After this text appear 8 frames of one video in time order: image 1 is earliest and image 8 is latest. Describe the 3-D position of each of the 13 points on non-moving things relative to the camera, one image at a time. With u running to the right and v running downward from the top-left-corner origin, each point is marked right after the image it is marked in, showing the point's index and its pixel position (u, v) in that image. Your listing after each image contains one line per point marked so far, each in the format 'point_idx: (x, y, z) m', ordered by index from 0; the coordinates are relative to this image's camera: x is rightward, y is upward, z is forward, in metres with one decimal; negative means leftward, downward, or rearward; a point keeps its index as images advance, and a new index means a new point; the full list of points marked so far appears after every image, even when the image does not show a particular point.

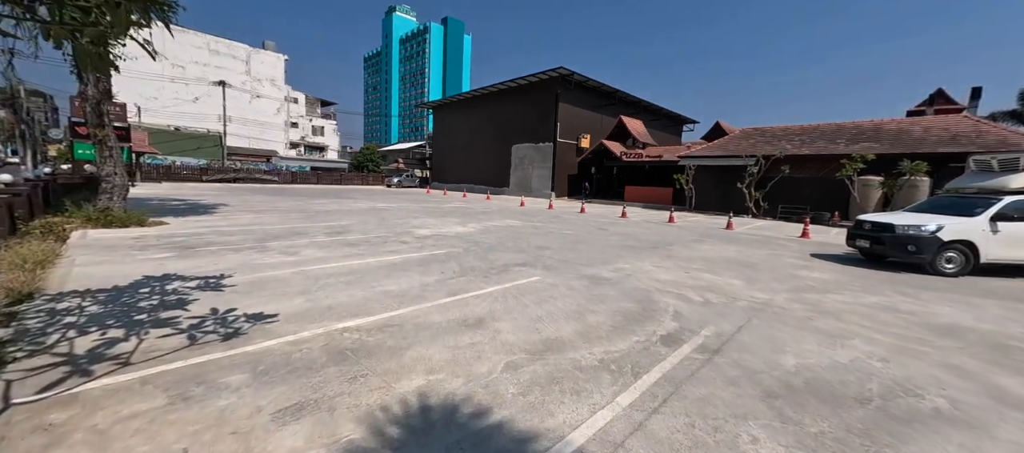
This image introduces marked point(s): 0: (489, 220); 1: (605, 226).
0: (-0.9, +0.2, +12.9) m
1: (+3.1, 0.0, +12.7) m
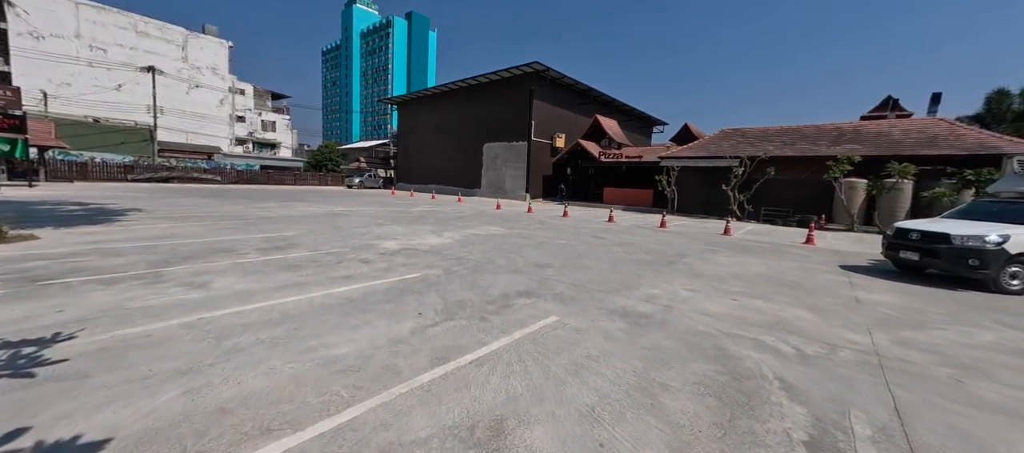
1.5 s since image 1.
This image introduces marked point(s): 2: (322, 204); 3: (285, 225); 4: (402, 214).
0: (-1.4, 0.0, +11.2) m
1: (+2.5, -0.2, +11.3) m
2: (-8.5, +1.0, +16.9) m
3: (-6.2, 0.0, +10.2) m
4: (-4.1, +0.5, +14.1) m
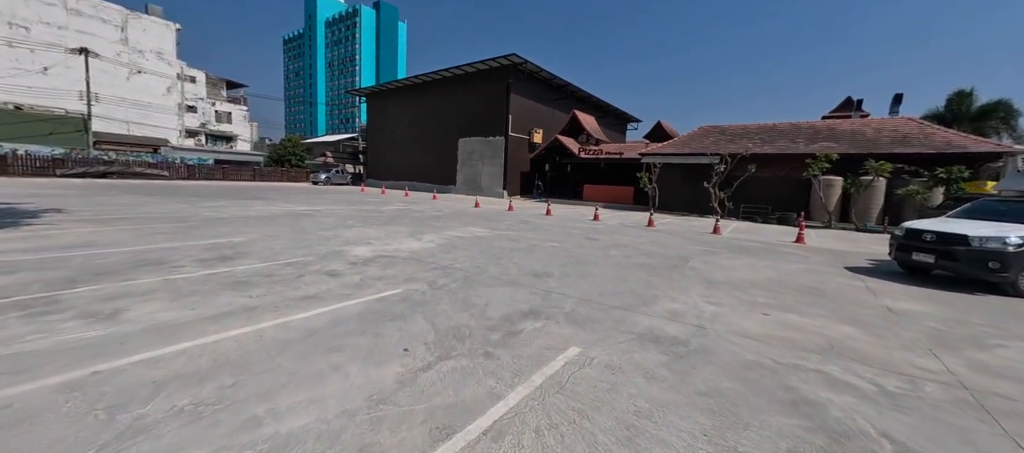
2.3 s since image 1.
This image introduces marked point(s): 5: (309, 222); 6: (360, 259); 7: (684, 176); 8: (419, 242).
0: (-1.9, 0.0, +10.2) m
1: (+2.1, -0.2, +10.6) m
2: (-9.3, +1.0, +15.5) m
3: (-6.5, -0.1, +8.9) m
4: (-4.7, +0.4, +13.0) m
5: (-5.5, +0.1, +10.3) m
6: (-2.5, -0.5, +6.2) m
7: (+8.7, +2.5, +19.3) m
8: (-1.9, -0.3, +7.9) m
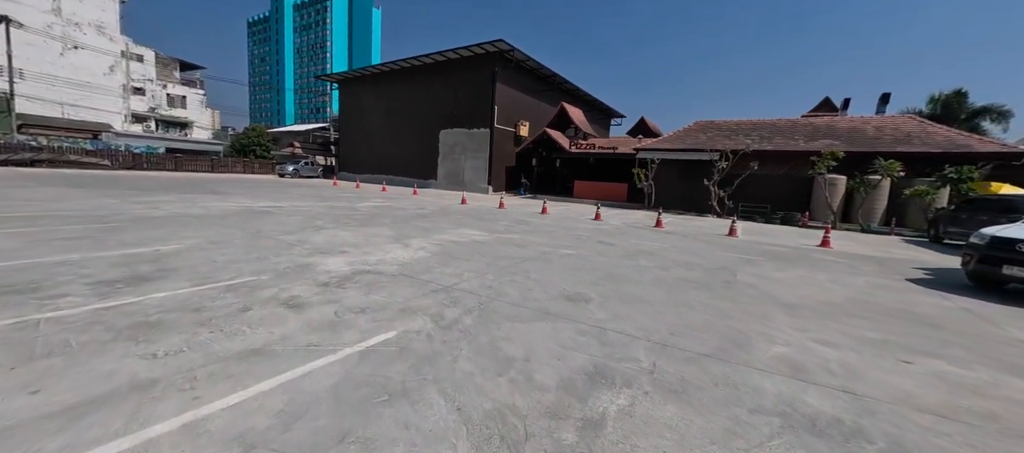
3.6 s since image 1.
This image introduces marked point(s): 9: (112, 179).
0: (-1.8, -0.1, +8.7) m
1: (+2.1, -0.2, +9.3) m
2: (-9.6, +1.0, +13.4) m
3: (-6.4, -0.1, +7.1) m
4: (-4.8, +0.4, +11.3) m
5: (-5.5, +0.1, +8.5) m
6: (-2.2, -0.6, +4.6) m
7: (+8.1, +2.5, +18.4) m
8: (-1.7, -0.4, +6.4) m
9: (-18.7, +2.2, +18.0) m
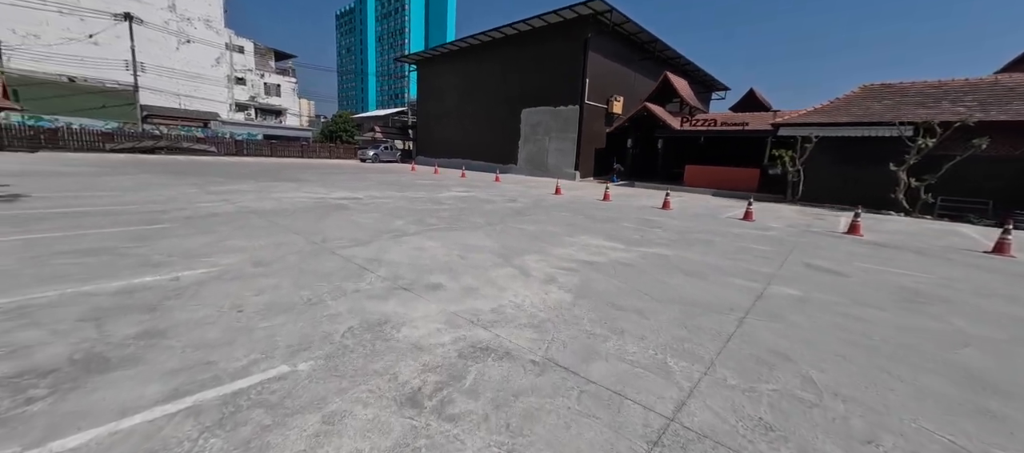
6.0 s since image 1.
0: (+0.5, -0.2, +6.2) m
1: (+4.5, -0.4, +6.2) m
2: (-6.2, +1.3, +12.2) m
3: (-4.2, -0.2, +5.5) m
4: (-2.0, +0.5, +9.3) m
5: (-3.1, 0.0, +6.7) m
6: (-0.5, -0.9, +2.3) m
7: (+12.1, +2.6, +13.9) m
8: (+0.2, -0.6, +4.0) m
9: (-14.3, +2.9, +18.2) m
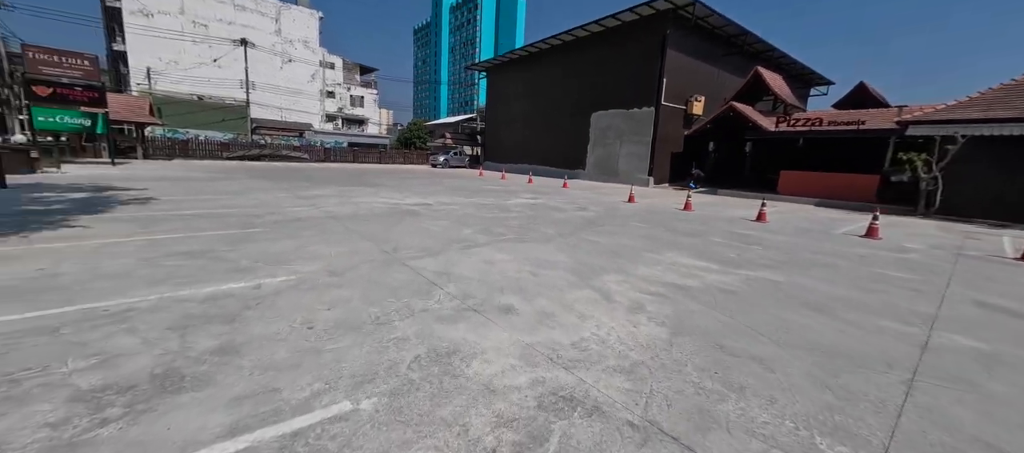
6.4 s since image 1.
0: (+1.7, -0.4, +5.6) m
1: (+5.6, -0.7, +4.9) m
2: (-4.0, +1.2, +12.7) m
3: (-3.2, -0.3, +5.7) m
4: (-0.3, +0.3, +9.0) m
5: (-1.8, -0.1, +6.7) m
6: (0.0, -1.0, +2.0) m
7: (+14.4, +2.0, +11.3) m
8: (+0.9, -0.8, +3.4) m
9: (-11.0, +2.9, +19.9) m
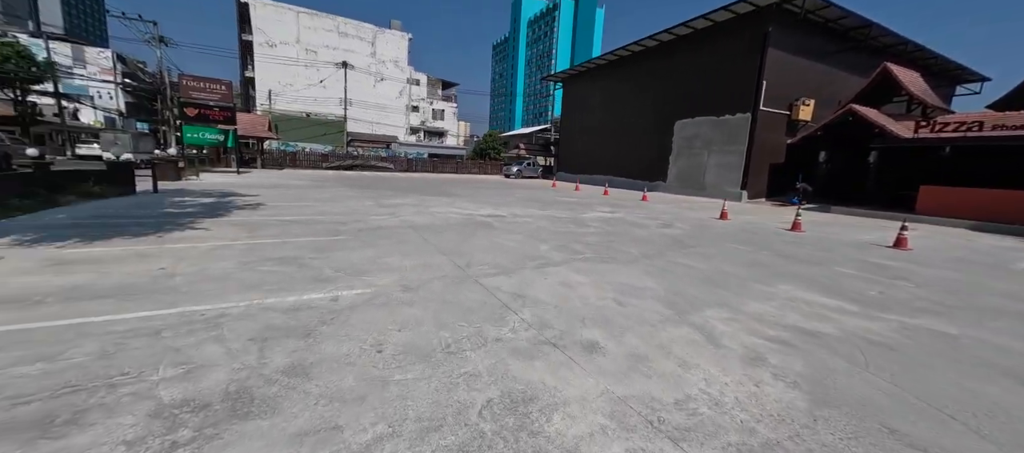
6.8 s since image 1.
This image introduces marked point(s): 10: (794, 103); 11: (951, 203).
0: (+2.7, -0.7, +4.8) m
1: (+6.4, -1.1, +3.4) m
2: (-1.5, +0.8, +12.8) m
3: (-2.0, -0.4, +5.7) m
4: (+1.4, 0.0, +8.5) m
5: (-0.5, -0.3, +6.5) m
6: (+0.3, -1.2, +1.5) m
7: (+16.3, +1.1, +8.1) m
8: (+1.6, -1.0, +2.8) m
9: (-7.0, +2.5, +21.2) m
10: (+13.6, +6.0, +18.4) m
11: (+14.8, +0.8, +13.0) m
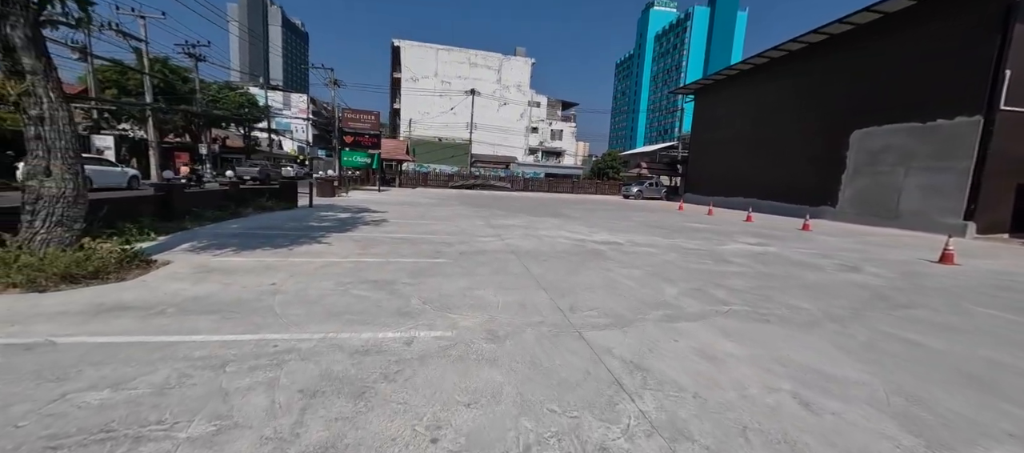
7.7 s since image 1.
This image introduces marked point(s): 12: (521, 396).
0: (+3.7, -1.2, +2.8) m
1: (+6.8, -1.6, +0.4) m
2: (+2.0, +0.1, +11.7) m
3: (-0.5, -0.8, +5.1) m
4: (+3.6, -0.7, +6.8) m
5: (+1.1, -0.8, +5.4) m
6: (+0.4, -1.4, +0.3) m
7: (+17.7, 0.0, +2.0) m
8: (+2.0, -1.3, +1.2) m
9: (-0.6, +1.5, +21.5) m
10: (+18.4, +4.3, +12.9) m
11: (+17.7, -0.6, +7.2) m
12: (+0.1, -1.1, +2.5) m
